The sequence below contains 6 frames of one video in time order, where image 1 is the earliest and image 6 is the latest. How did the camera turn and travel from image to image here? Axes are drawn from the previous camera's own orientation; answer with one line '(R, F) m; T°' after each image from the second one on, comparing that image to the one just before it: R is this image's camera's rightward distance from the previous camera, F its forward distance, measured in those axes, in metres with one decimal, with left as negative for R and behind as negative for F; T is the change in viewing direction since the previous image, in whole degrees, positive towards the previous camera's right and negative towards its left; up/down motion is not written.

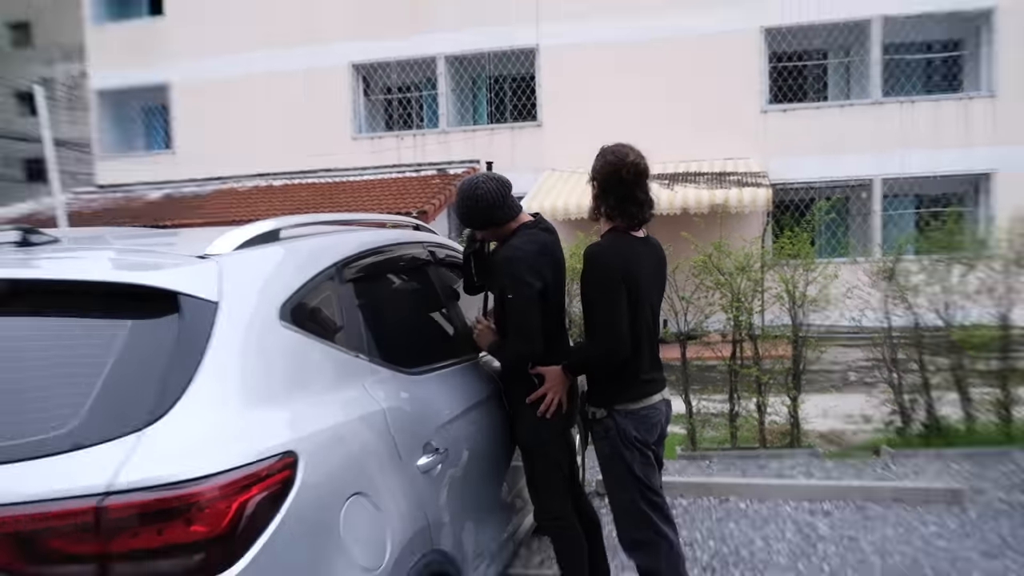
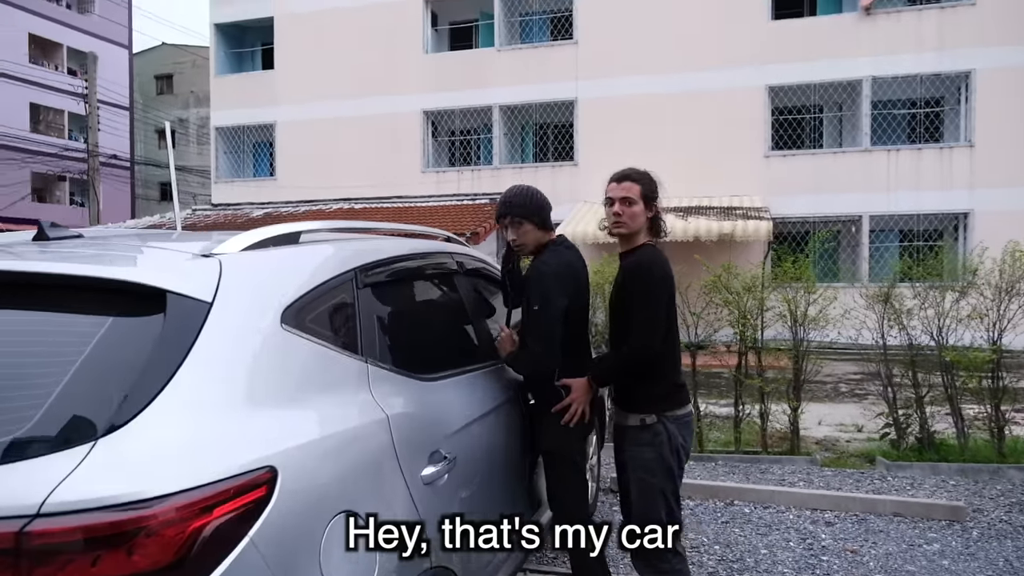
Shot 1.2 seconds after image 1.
(-0.3, -0.3) m; +1°
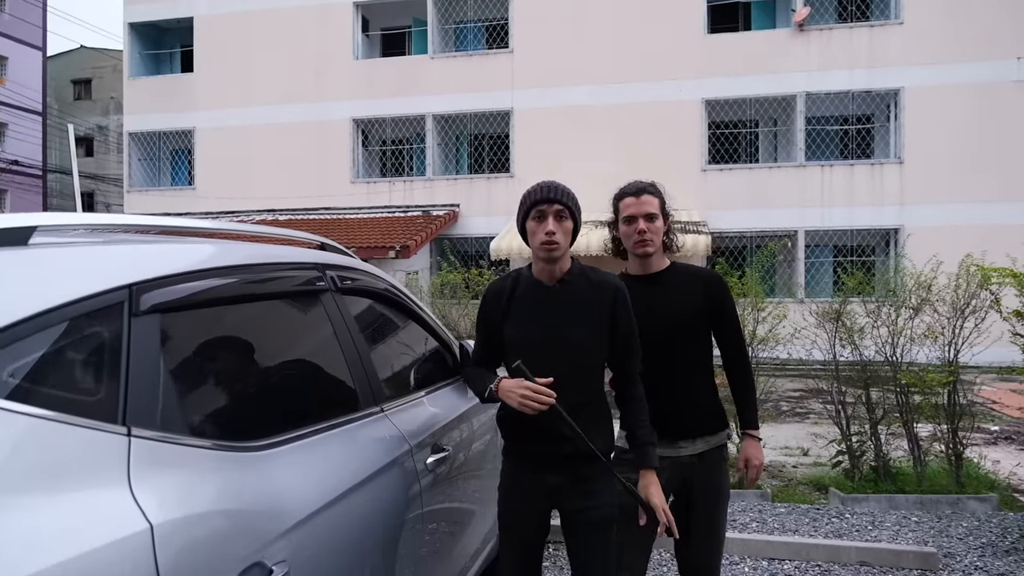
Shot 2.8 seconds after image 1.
(+0.1, +0.6) m; +5°
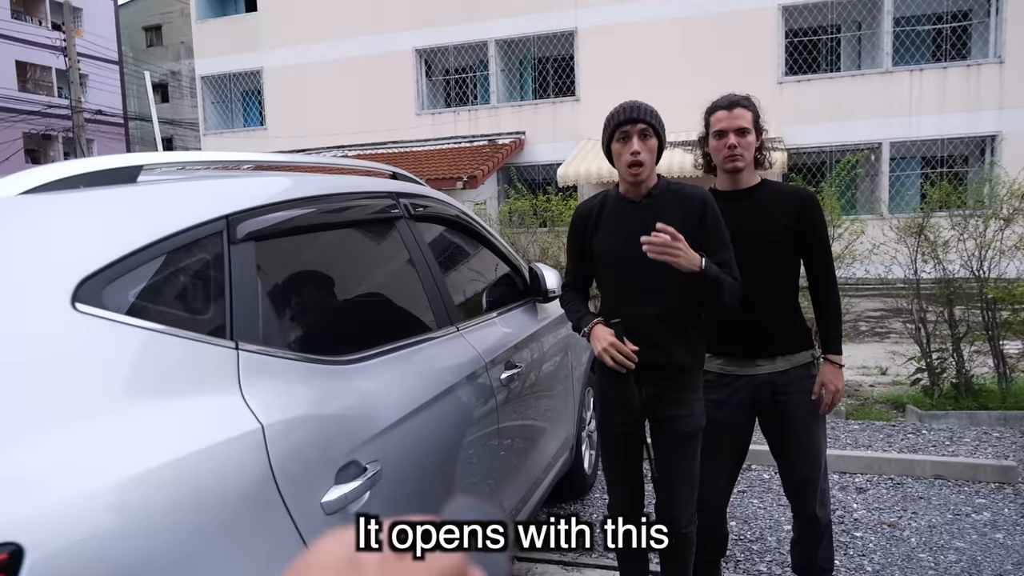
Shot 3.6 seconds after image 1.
(0.0, -0.1) m; -6°
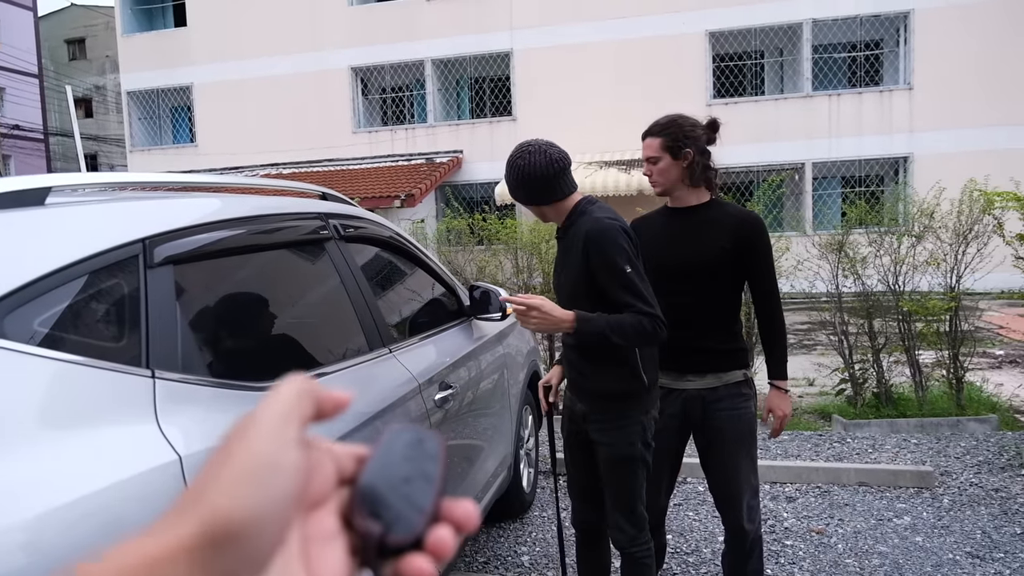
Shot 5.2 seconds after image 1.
(0.0, 0.0) m; +5°
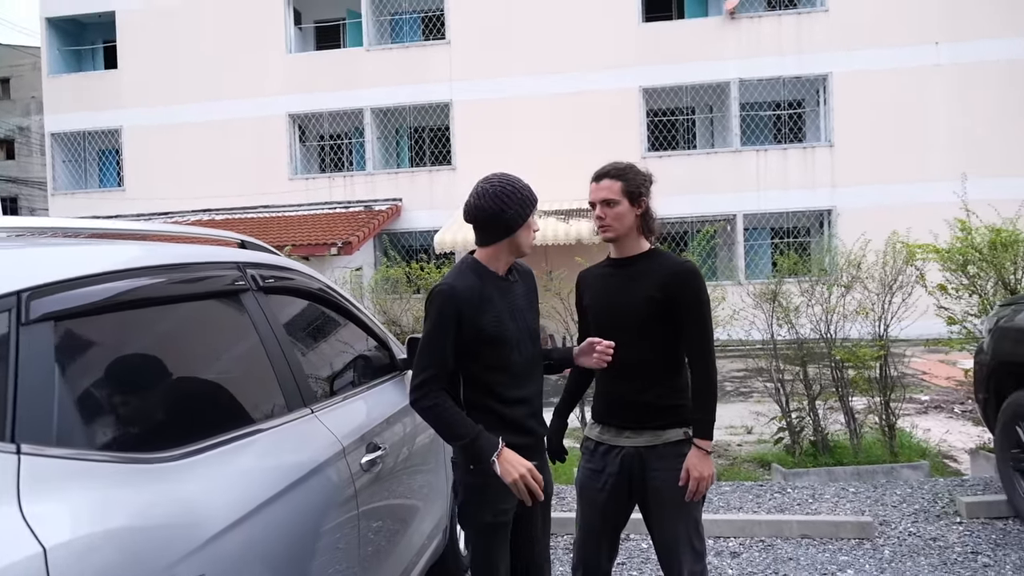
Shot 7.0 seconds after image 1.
(0.0, +0.1) m; +5°
